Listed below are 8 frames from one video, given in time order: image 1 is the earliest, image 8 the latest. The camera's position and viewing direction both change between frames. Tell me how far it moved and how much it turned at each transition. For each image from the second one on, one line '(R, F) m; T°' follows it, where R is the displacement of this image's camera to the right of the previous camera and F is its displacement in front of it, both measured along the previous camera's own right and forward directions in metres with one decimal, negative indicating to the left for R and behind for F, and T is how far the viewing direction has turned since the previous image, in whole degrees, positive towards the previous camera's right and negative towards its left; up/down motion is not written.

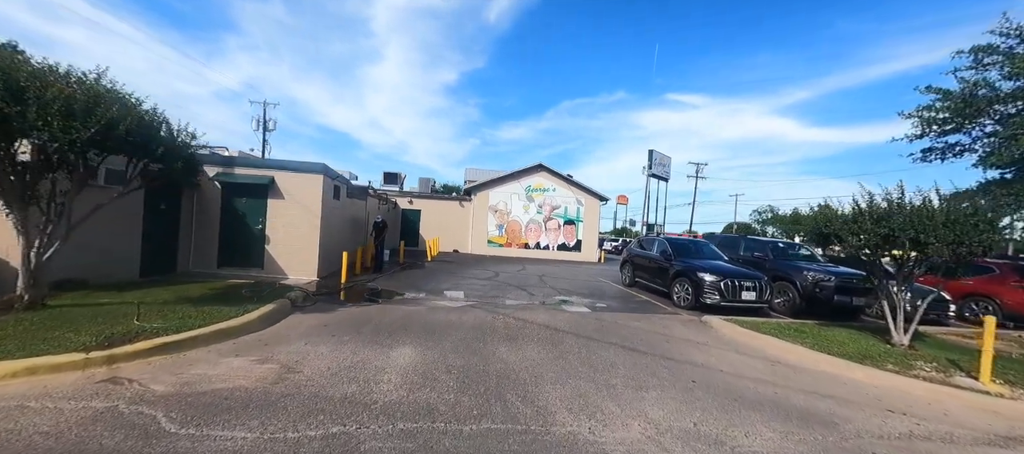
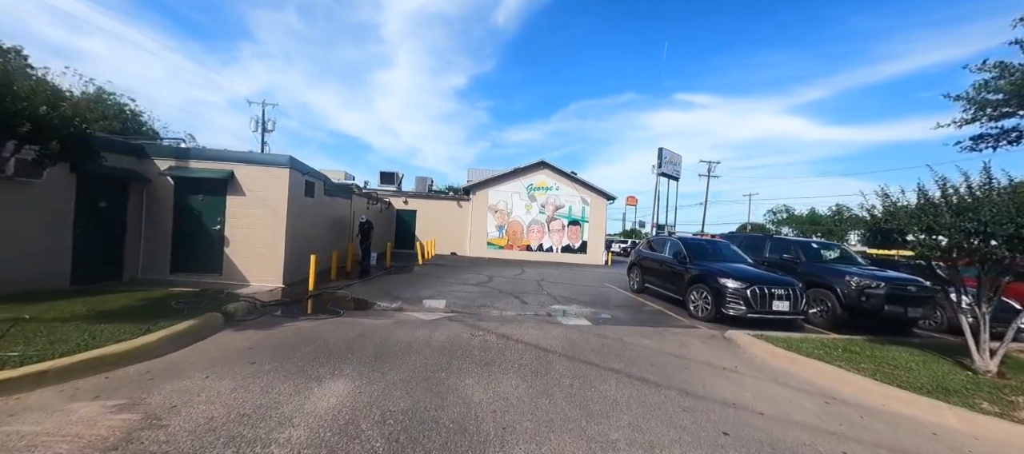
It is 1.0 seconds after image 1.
(+0.5, +1.3) m; -1°
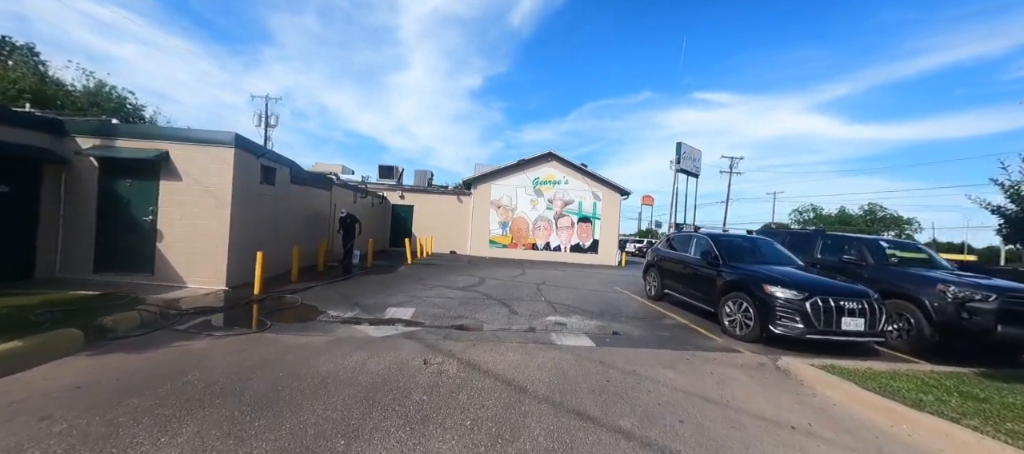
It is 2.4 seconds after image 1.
(+0.5, +1.8) m; -2°
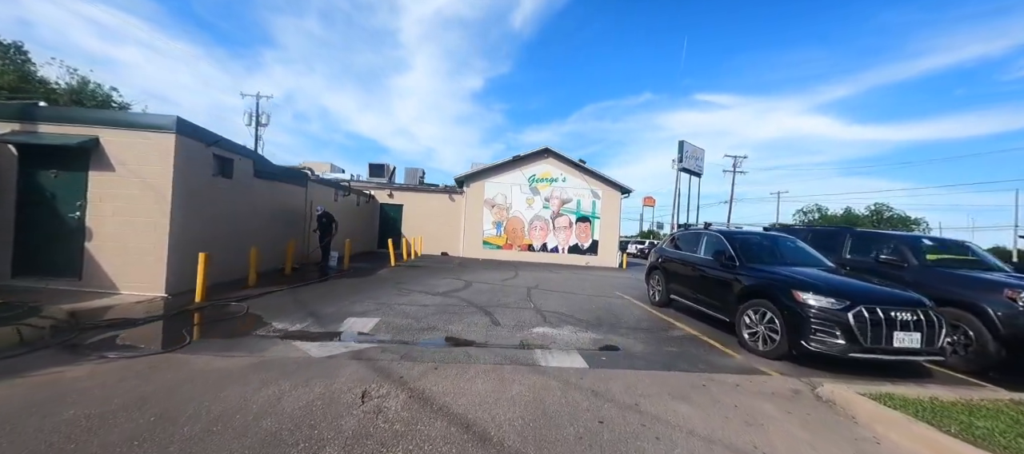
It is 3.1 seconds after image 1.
(+0.3, +1.0) m; 0°
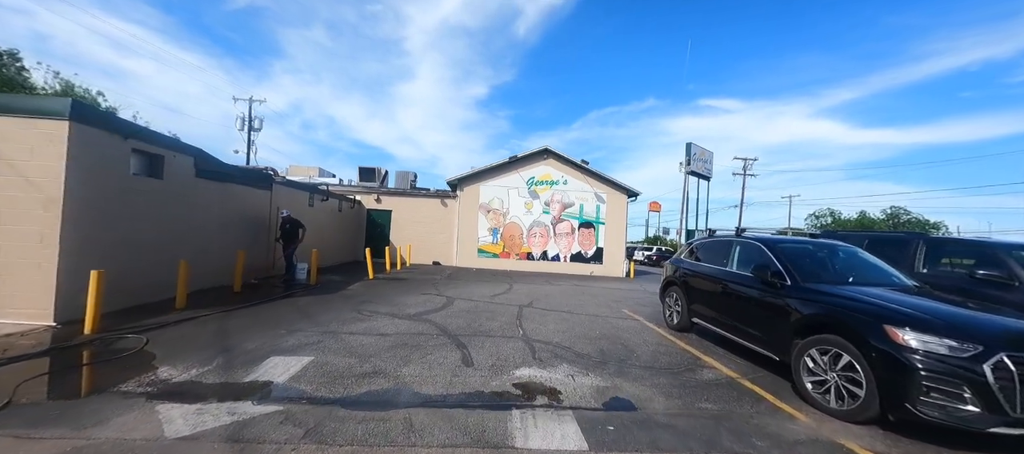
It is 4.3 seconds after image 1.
(+0.4, +1.5) m; -1°
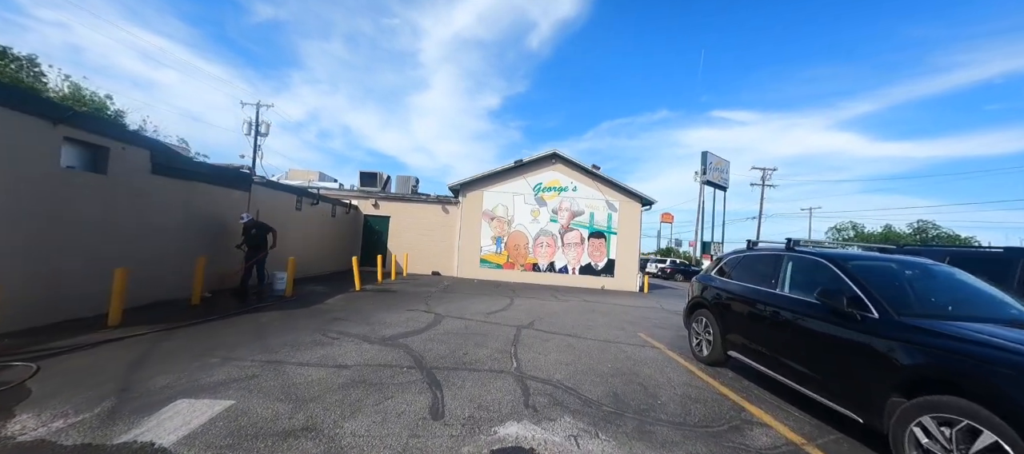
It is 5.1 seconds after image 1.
(+0.2, +1.1) m; -2°
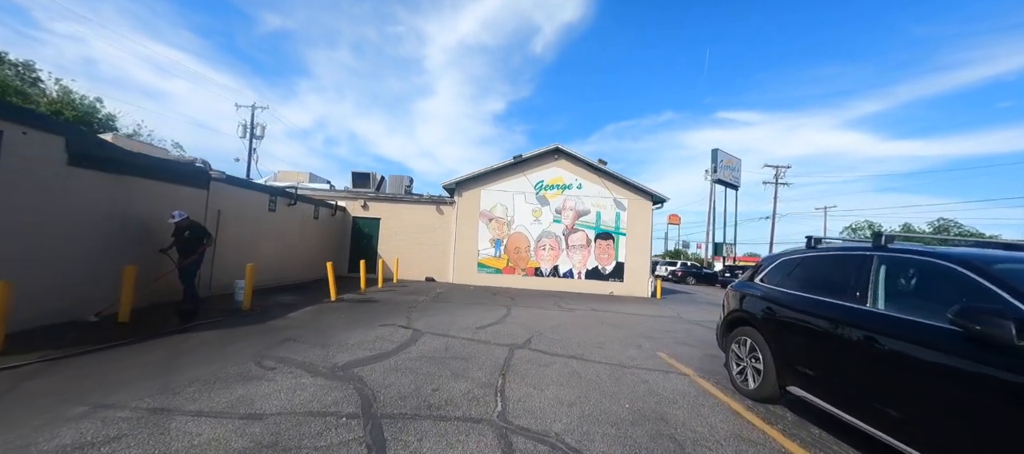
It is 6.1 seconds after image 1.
(+0.2, +1.3) m; -1°
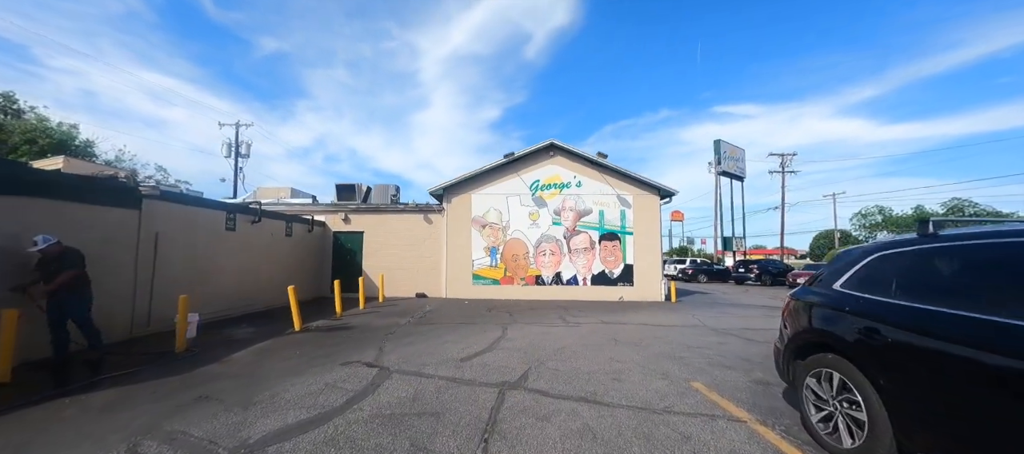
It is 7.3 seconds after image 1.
(+0.3, +1.4) m; 0°
